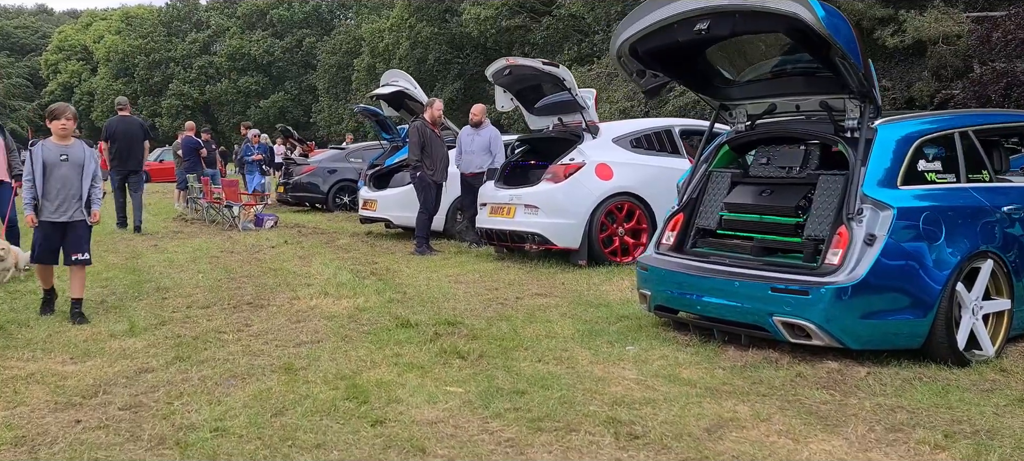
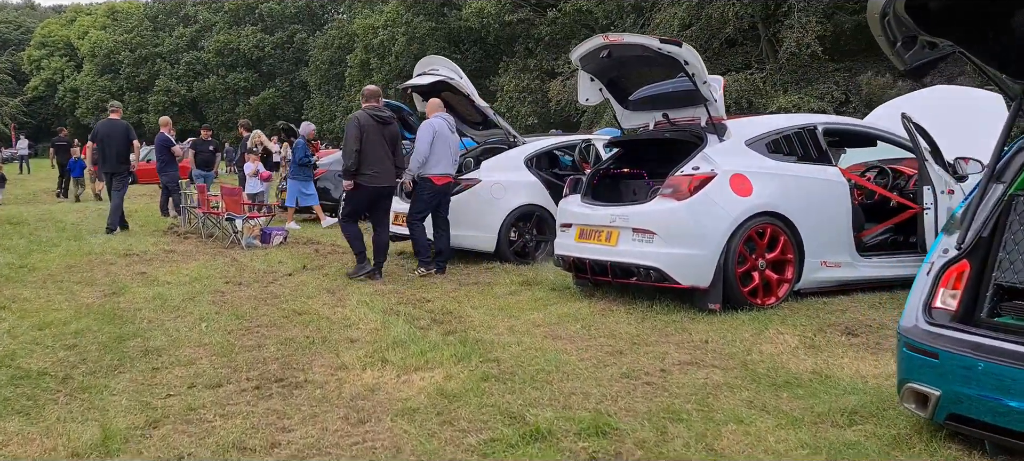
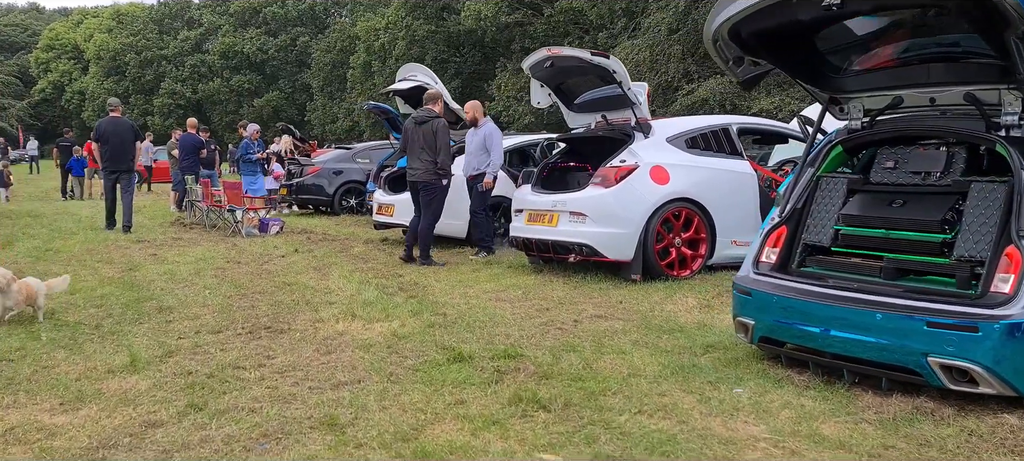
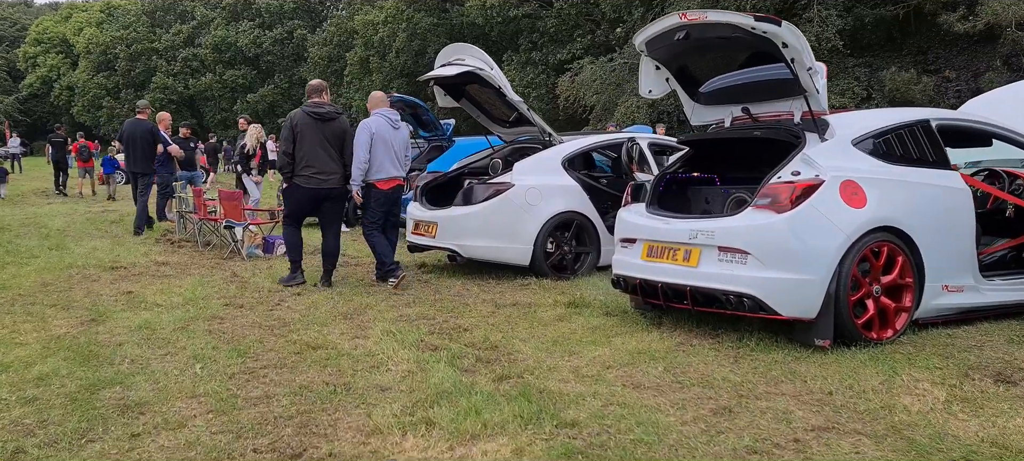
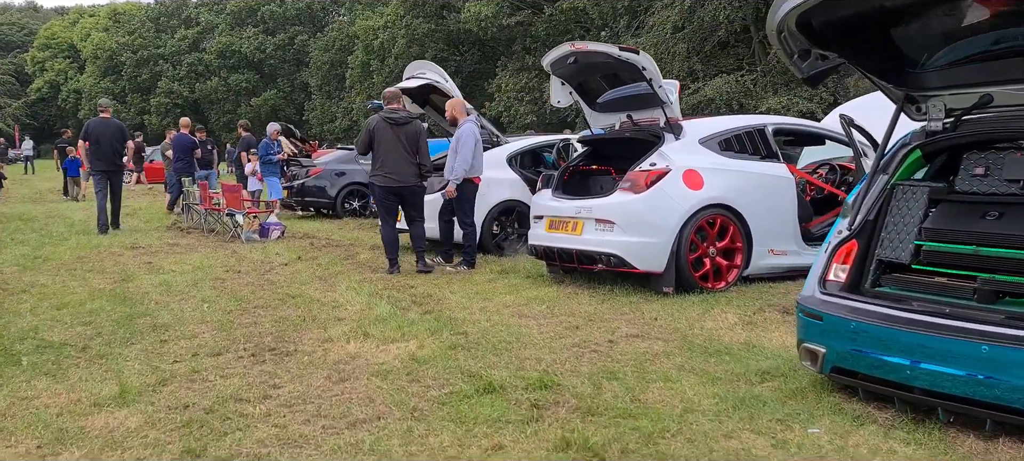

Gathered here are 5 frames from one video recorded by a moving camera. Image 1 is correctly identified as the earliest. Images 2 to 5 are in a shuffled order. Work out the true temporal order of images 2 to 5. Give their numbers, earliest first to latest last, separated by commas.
3, 5, 2, 4
